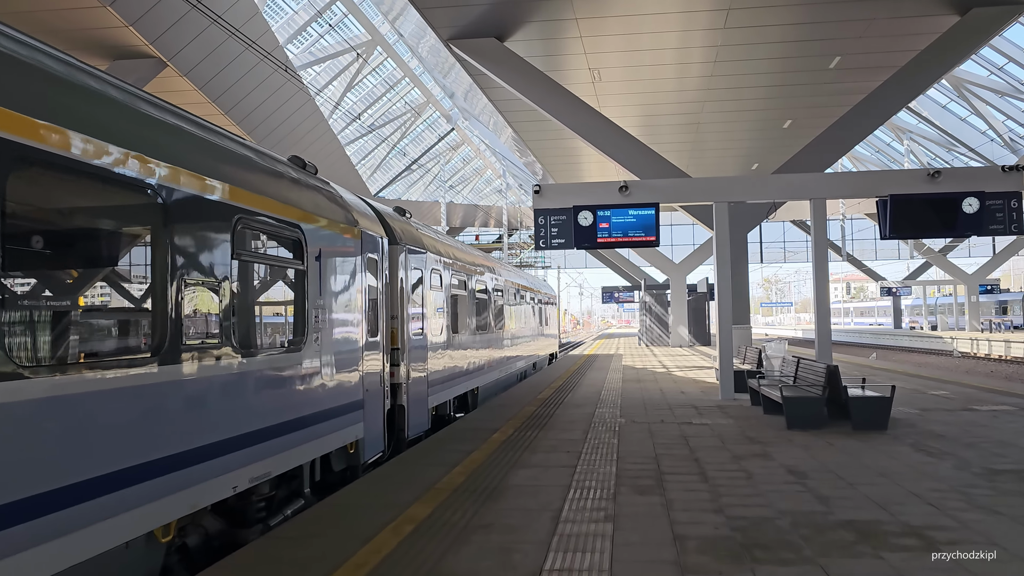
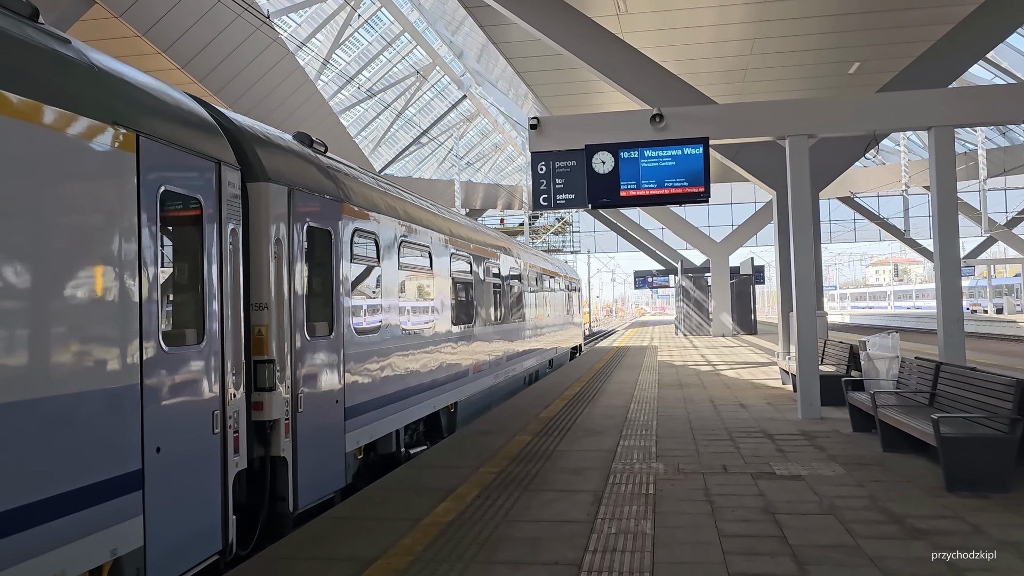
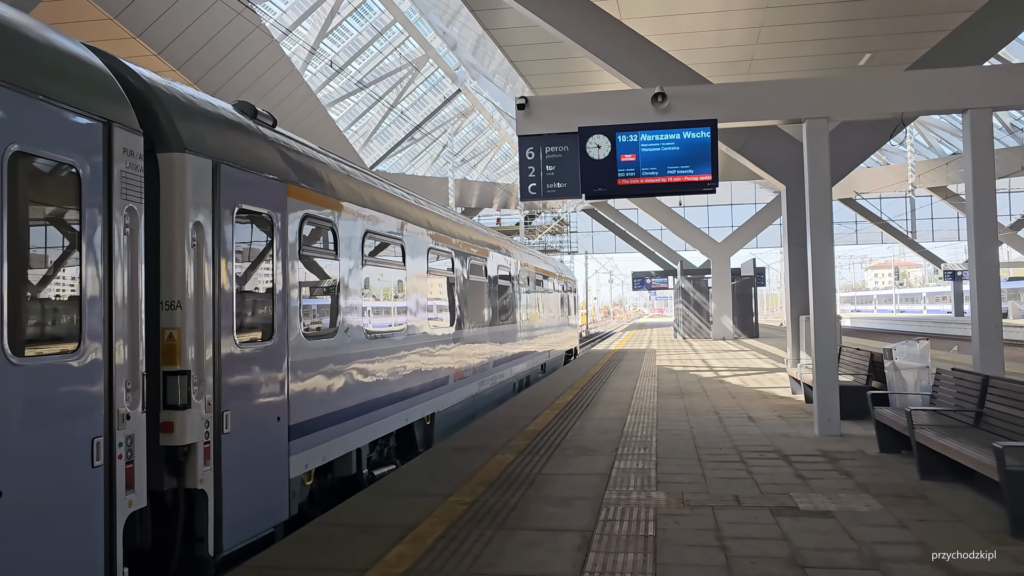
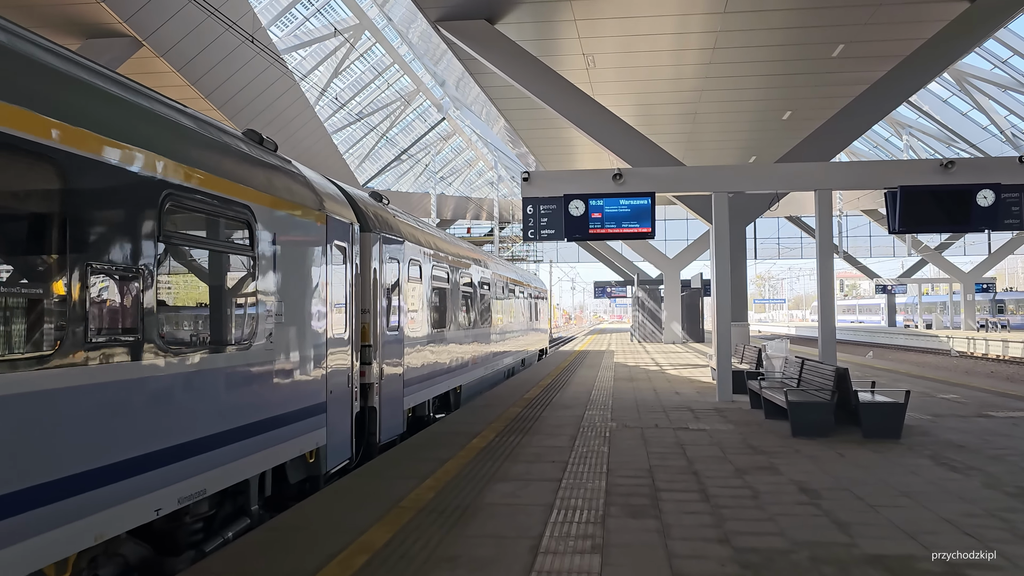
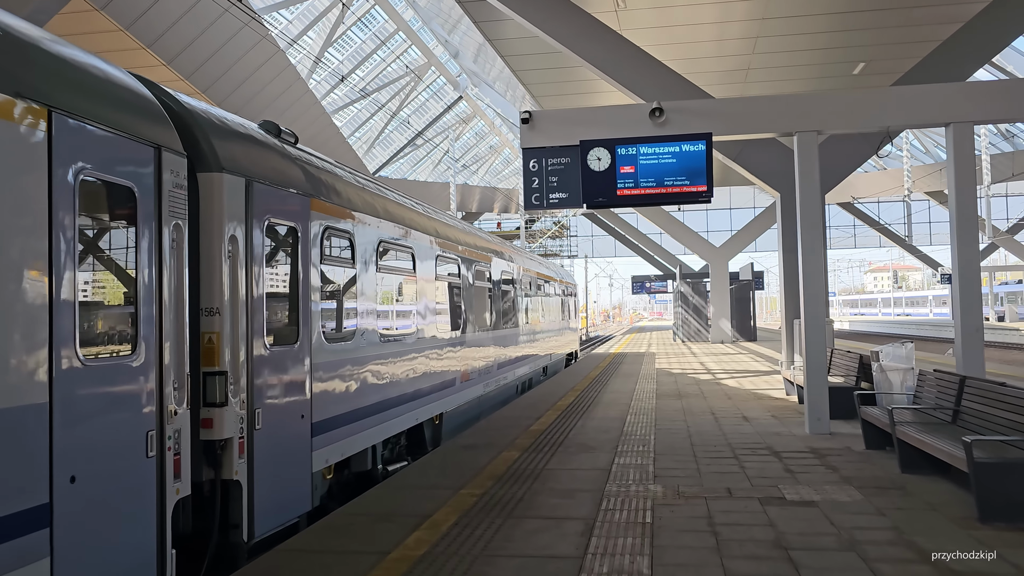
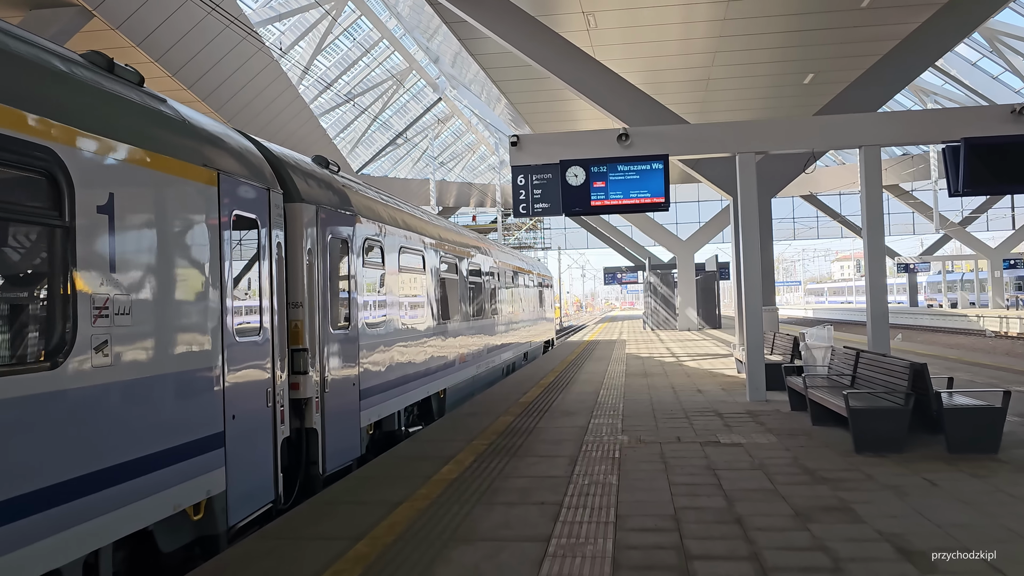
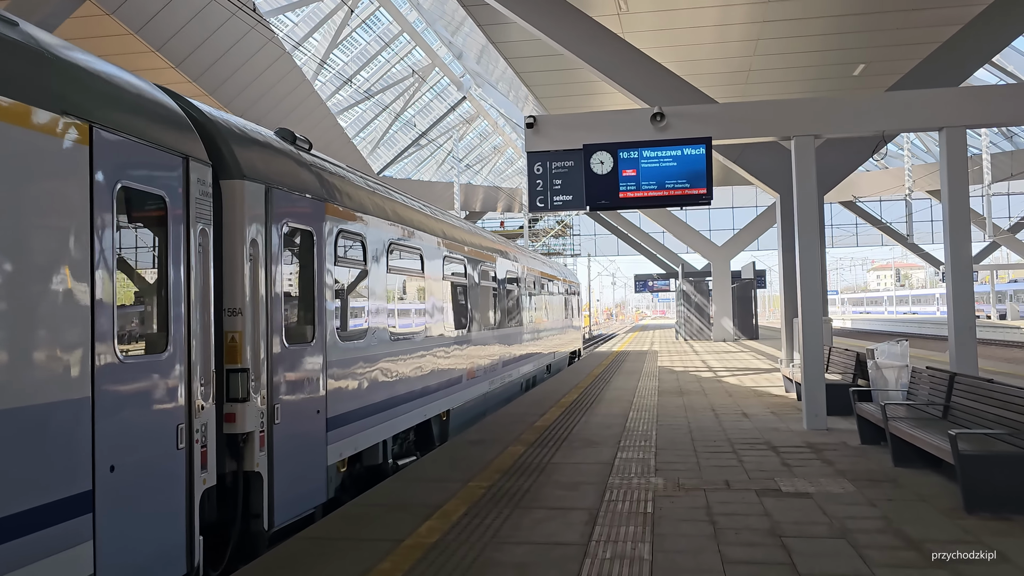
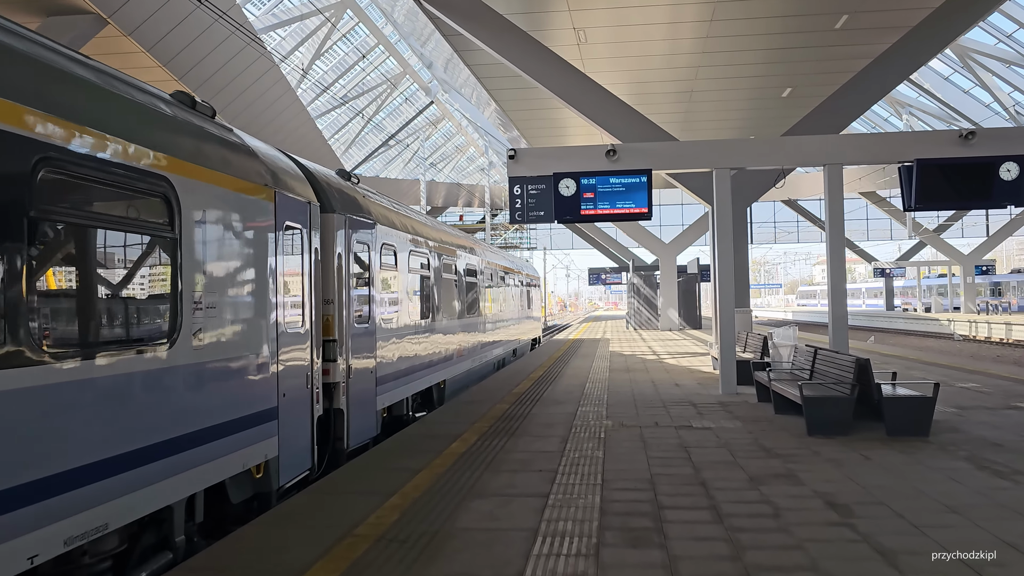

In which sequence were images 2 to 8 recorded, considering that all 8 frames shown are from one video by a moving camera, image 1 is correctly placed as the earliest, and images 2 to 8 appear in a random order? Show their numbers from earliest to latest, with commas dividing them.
4, 8, 6, 2, 7, 5, 3
